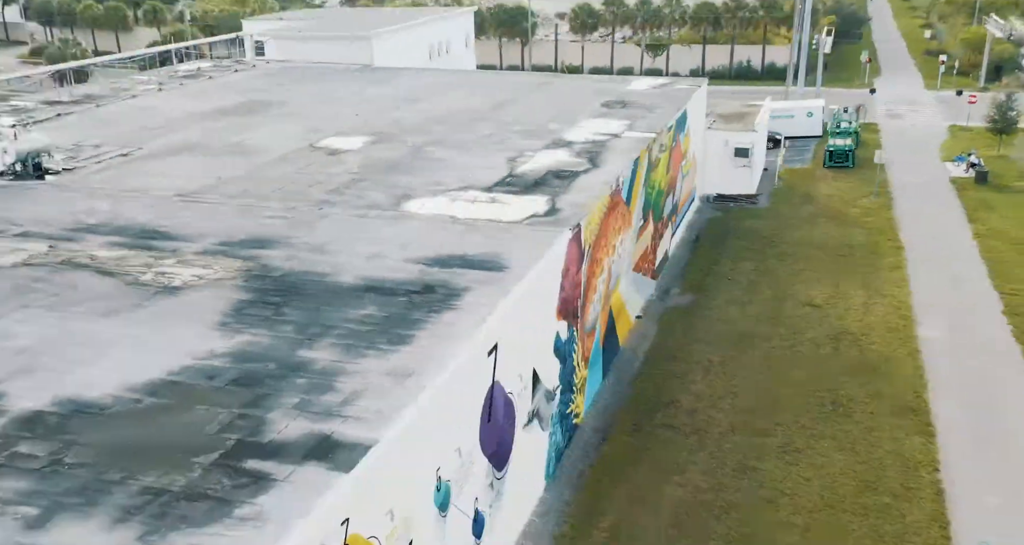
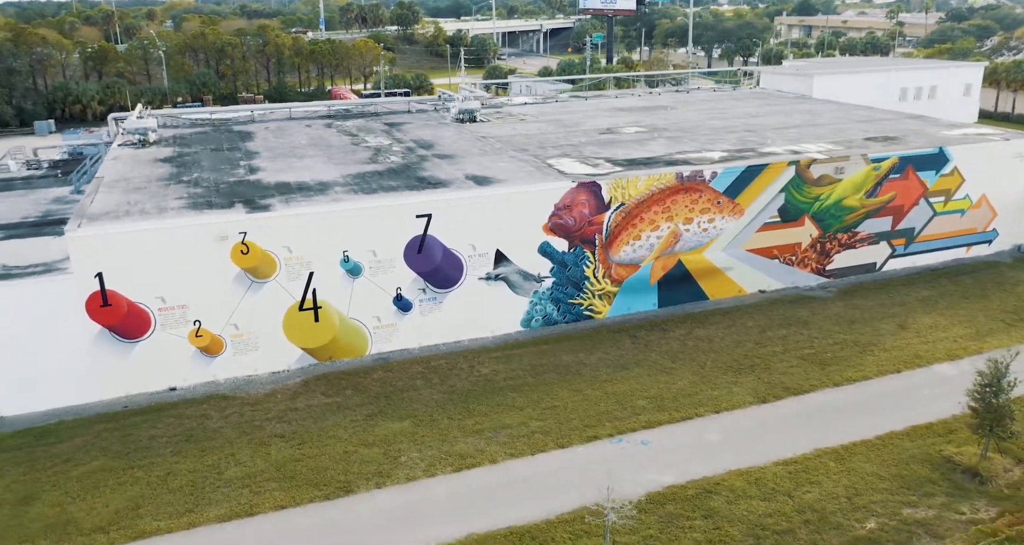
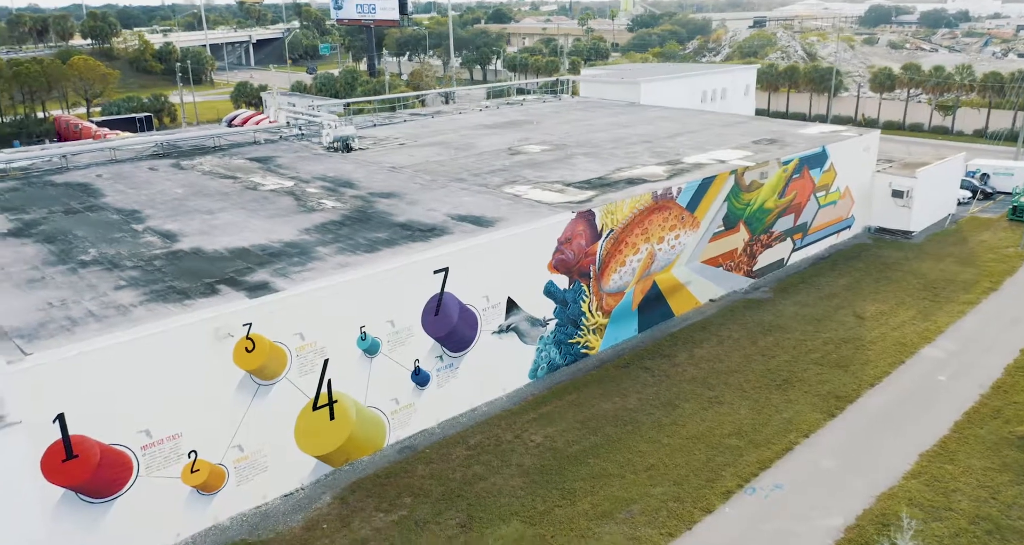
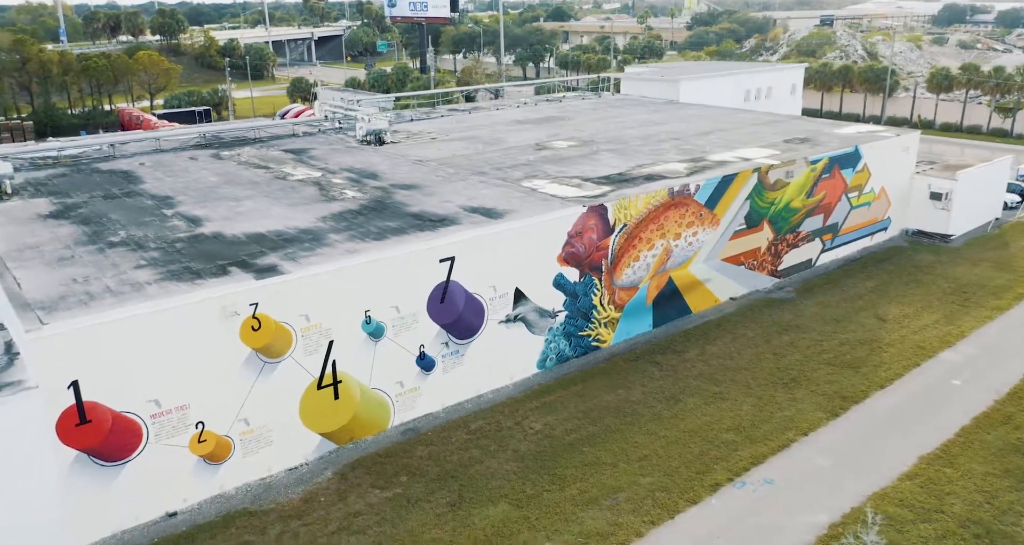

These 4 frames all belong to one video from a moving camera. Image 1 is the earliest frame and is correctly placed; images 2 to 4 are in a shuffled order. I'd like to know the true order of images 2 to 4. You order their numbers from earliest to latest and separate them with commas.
3, 4, 2
